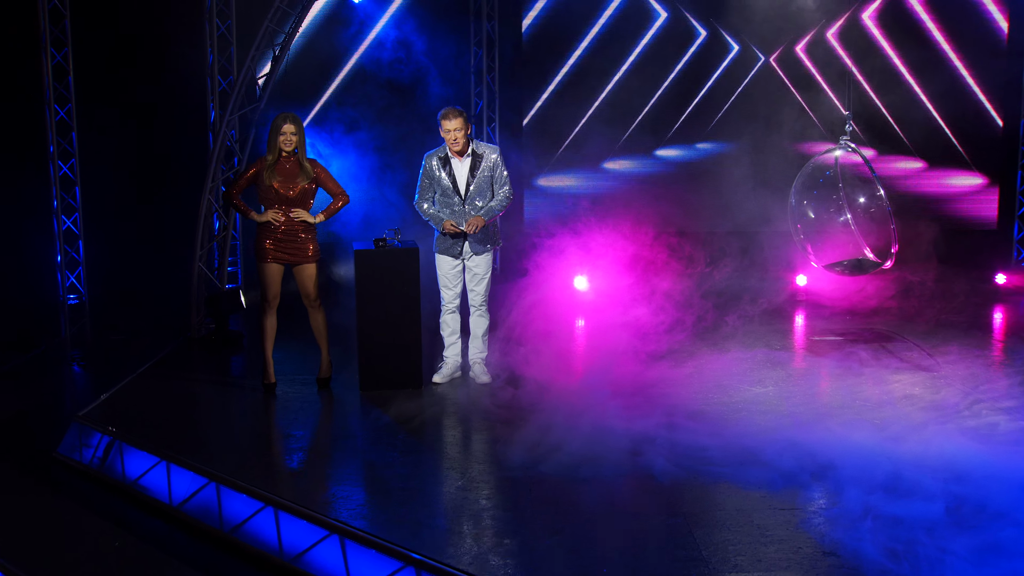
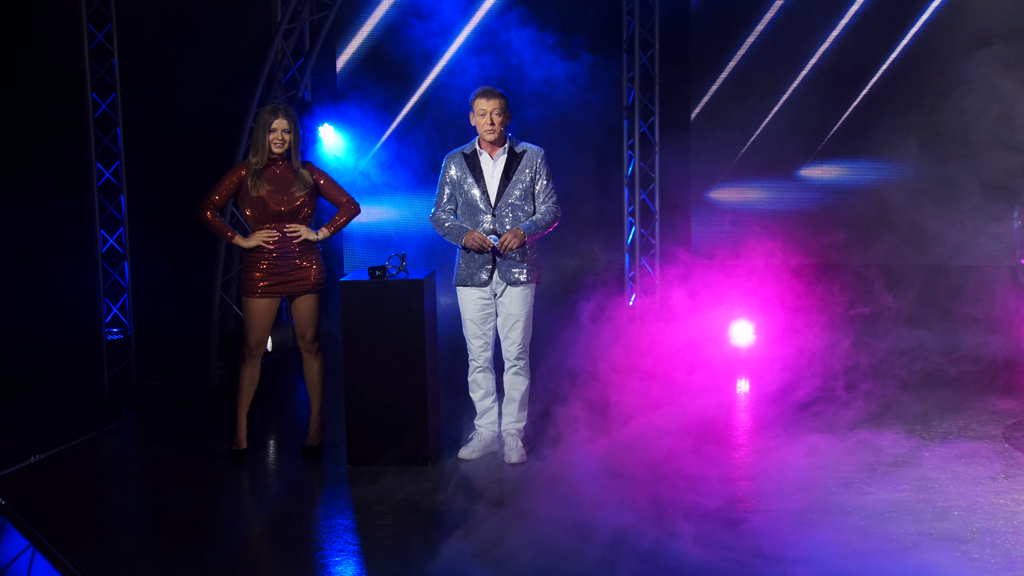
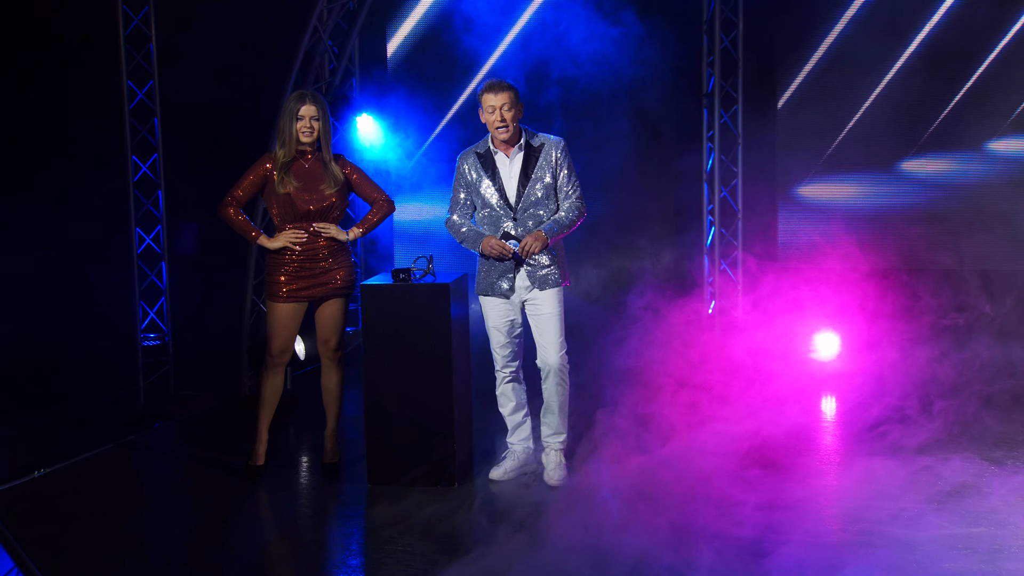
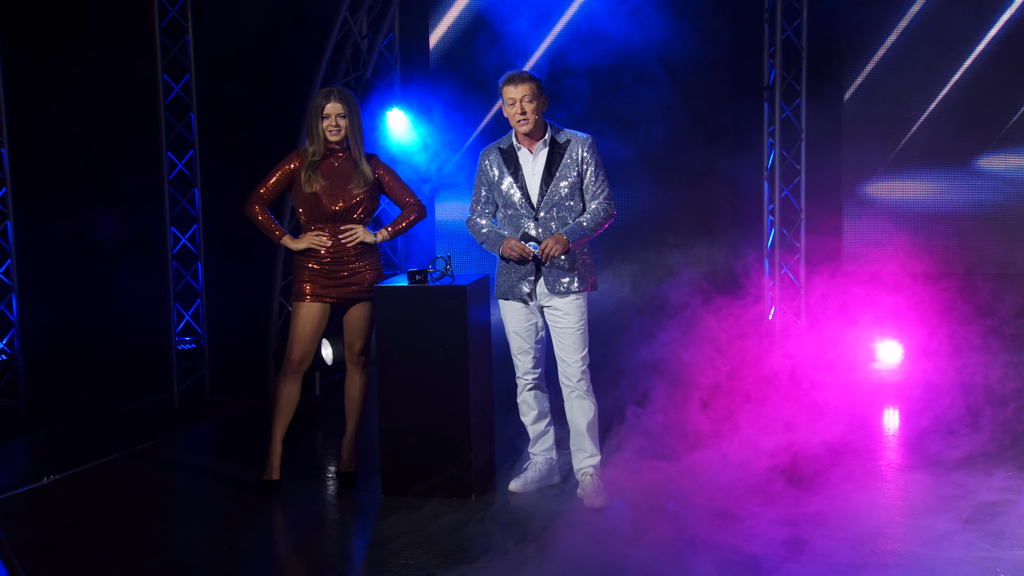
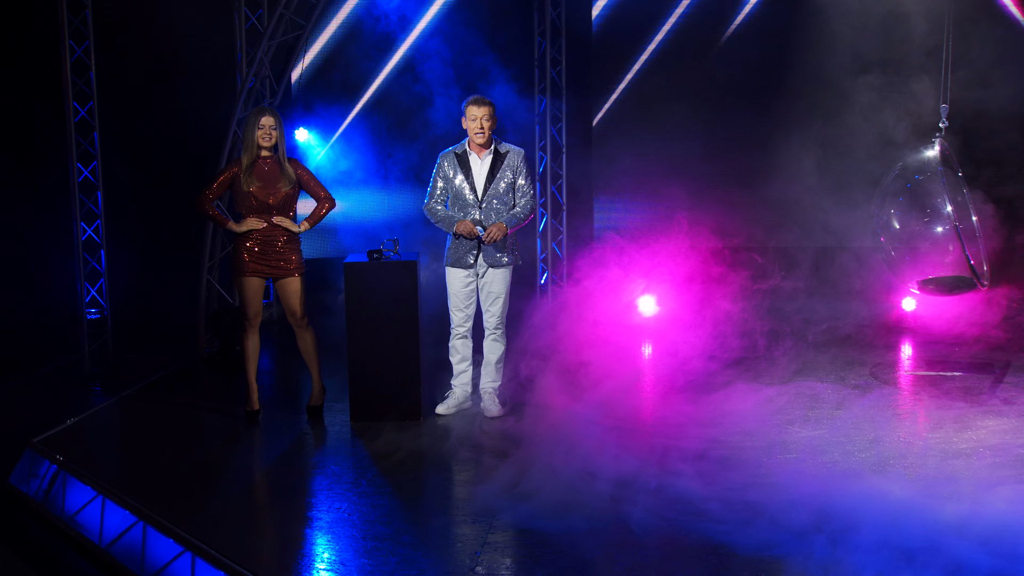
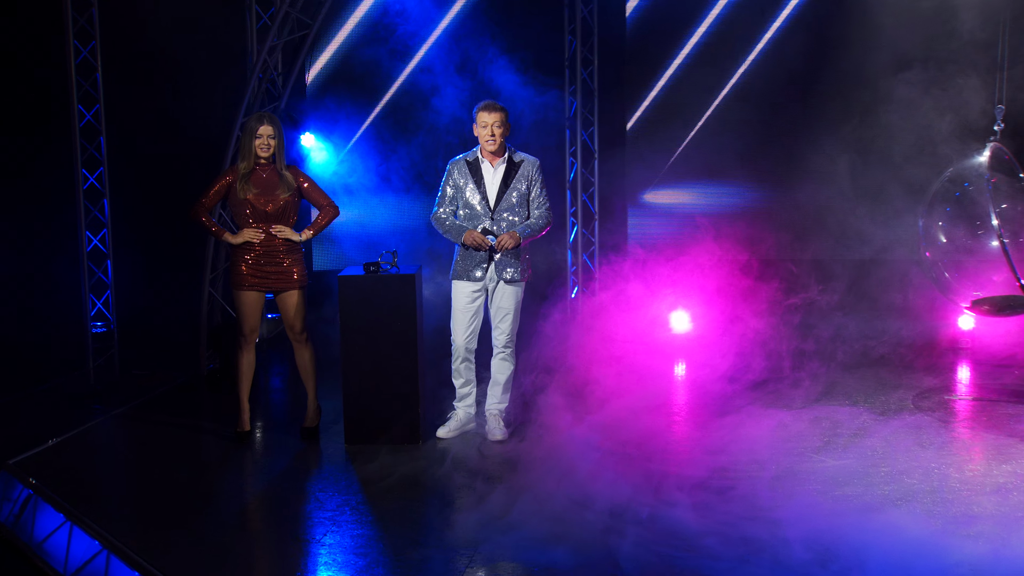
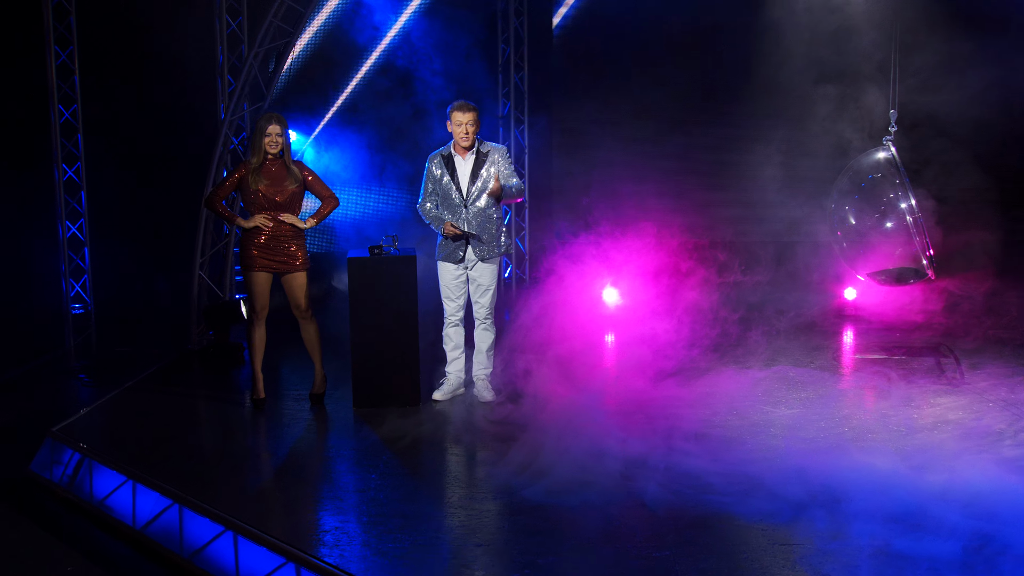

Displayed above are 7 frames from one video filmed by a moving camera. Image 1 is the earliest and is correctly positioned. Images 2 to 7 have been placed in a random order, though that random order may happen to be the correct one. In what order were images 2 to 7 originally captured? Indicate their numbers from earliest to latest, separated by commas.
7, 5, 6, 2, 3, 4
